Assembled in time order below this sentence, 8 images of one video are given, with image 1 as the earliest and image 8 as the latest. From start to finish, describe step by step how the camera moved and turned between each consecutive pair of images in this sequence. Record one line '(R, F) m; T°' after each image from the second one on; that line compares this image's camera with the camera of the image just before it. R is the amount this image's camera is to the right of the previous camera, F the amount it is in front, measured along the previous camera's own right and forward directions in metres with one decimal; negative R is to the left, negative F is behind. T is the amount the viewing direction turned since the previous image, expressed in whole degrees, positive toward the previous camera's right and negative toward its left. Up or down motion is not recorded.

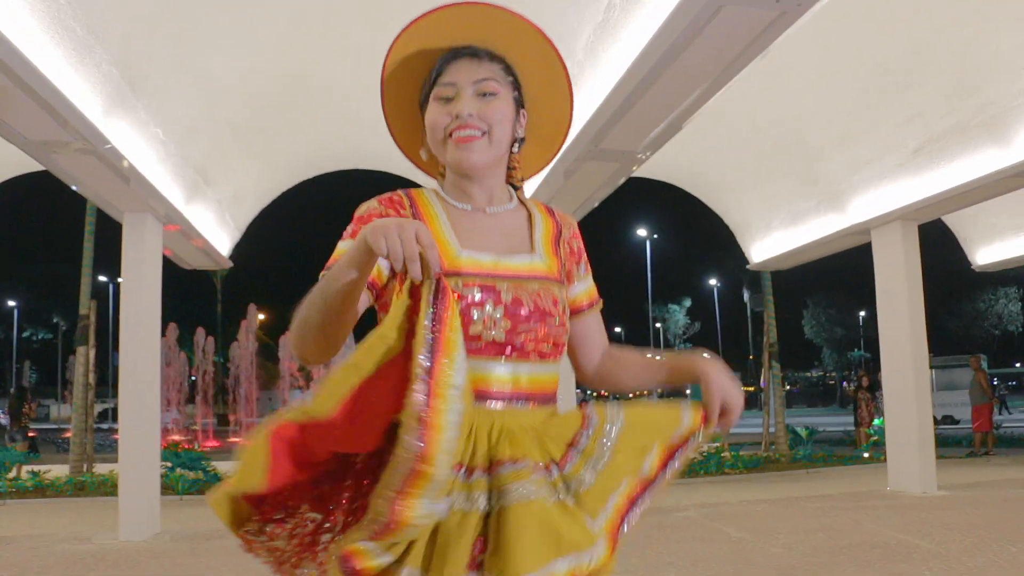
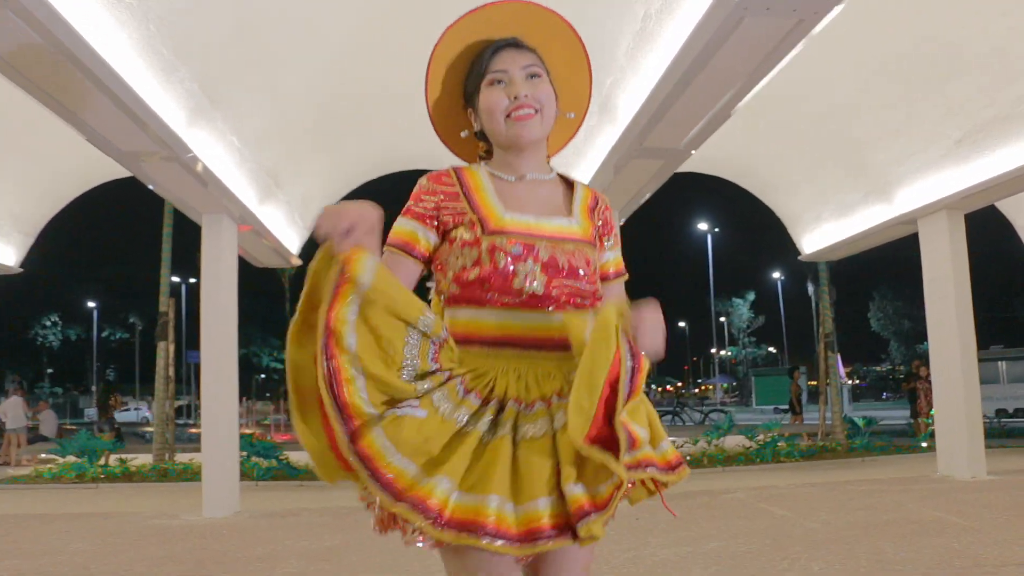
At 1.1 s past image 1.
(+0.1, -0.4) m; -4°
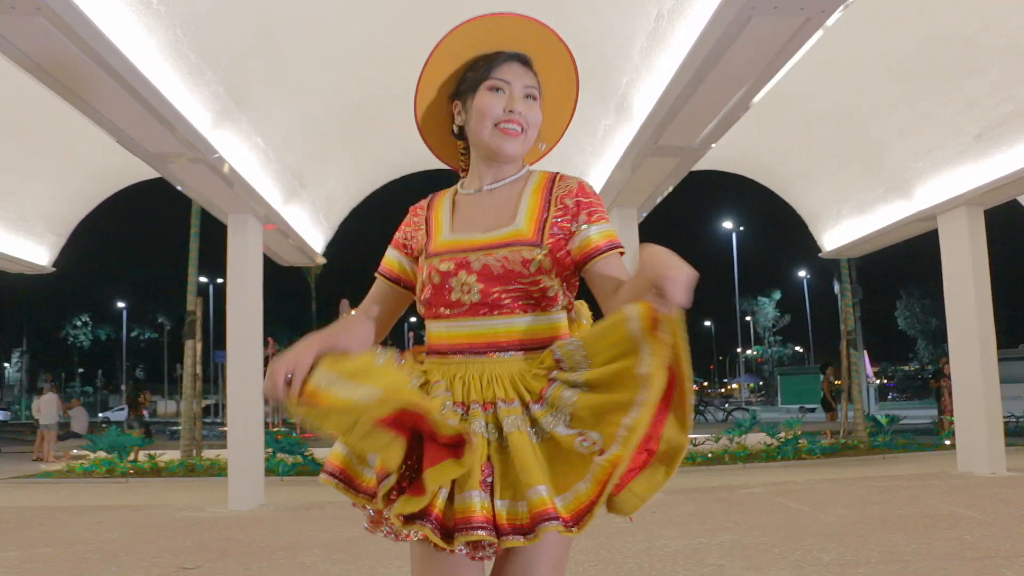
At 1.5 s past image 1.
(+0.1, -0.1) m; -2°
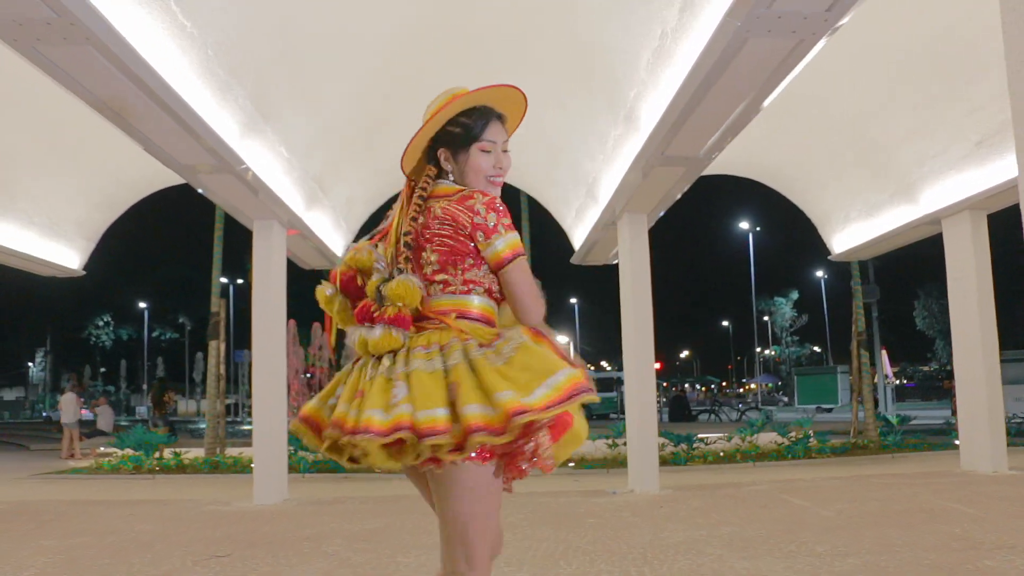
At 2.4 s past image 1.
(0.0, -0.3) m; -1°
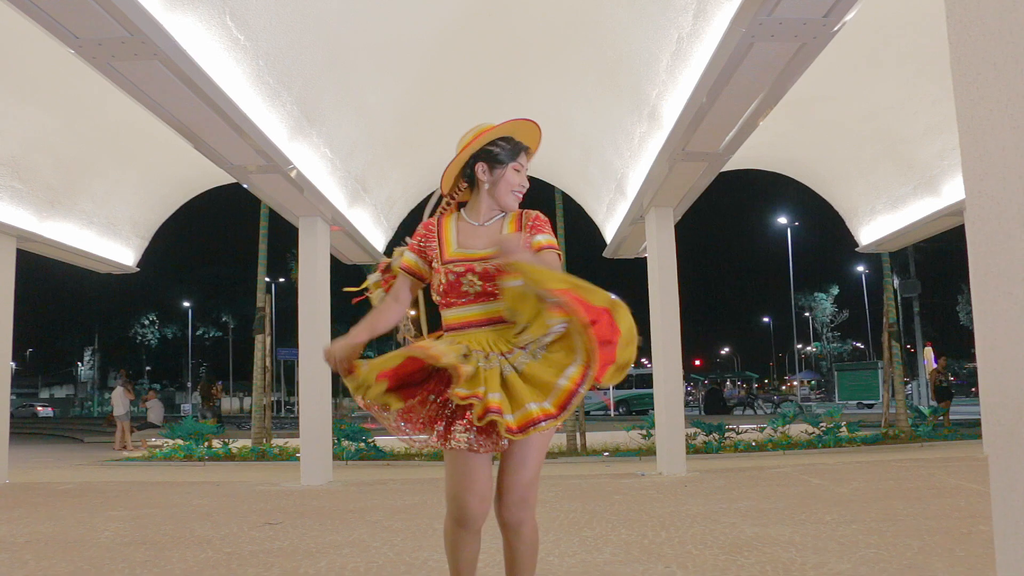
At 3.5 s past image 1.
(+0.1, -0.4) m; -3°
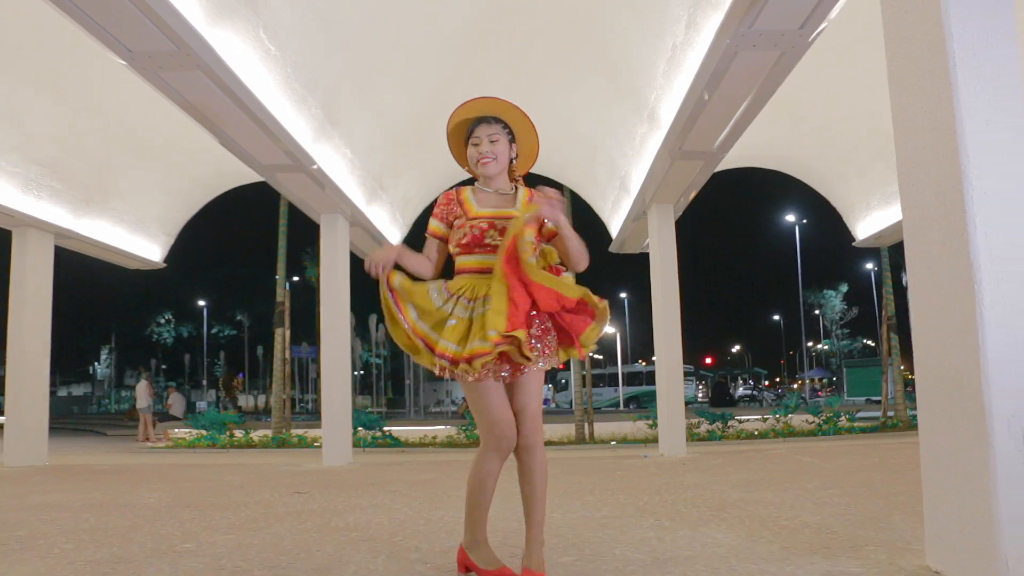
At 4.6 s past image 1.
(0.0, -0.5) m; -1°
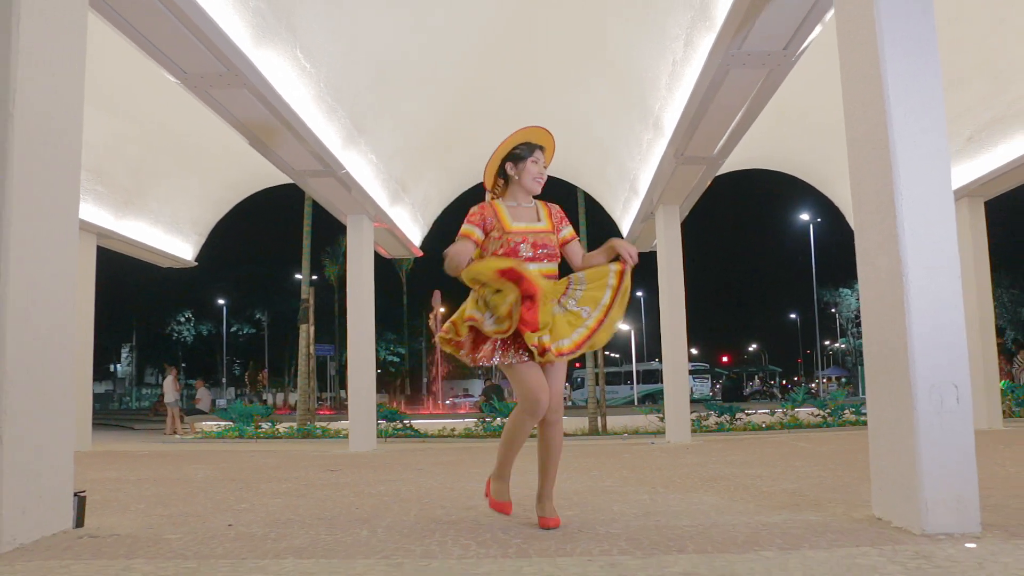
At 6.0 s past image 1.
(0.0, -0.6) m; -1°
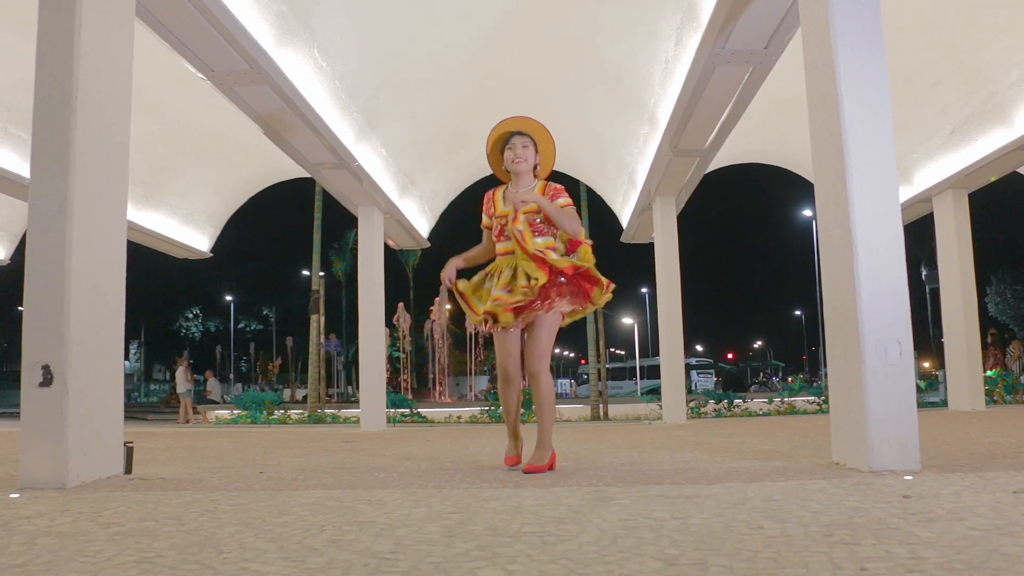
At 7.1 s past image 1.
(0.0, -0.5) m; 0°
